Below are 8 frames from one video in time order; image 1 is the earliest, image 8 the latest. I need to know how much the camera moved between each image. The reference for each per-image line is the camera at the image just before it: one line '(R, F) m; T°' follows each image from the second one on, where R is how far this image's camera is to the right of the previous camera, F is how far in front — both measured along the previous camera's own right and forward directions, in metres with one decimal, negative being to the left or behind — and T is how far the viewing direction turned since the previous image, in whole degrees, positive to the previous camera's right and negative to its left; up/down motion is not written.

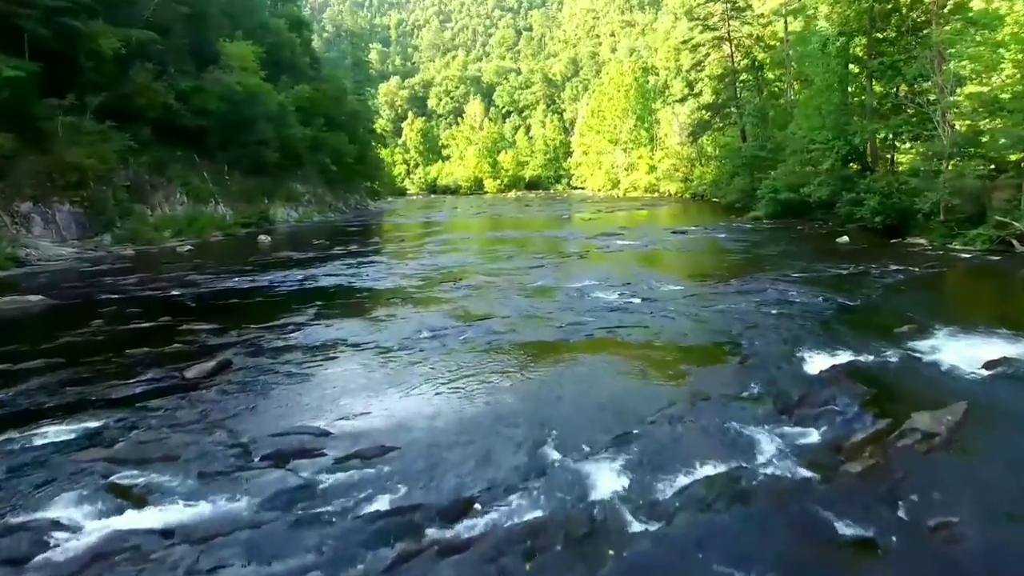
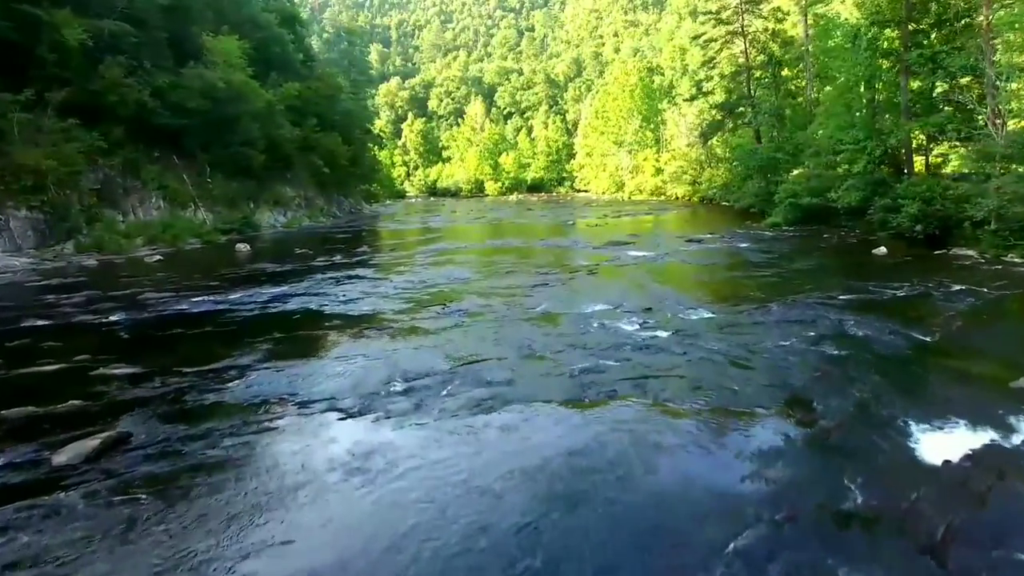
(0.0, +2.2) m; 0°
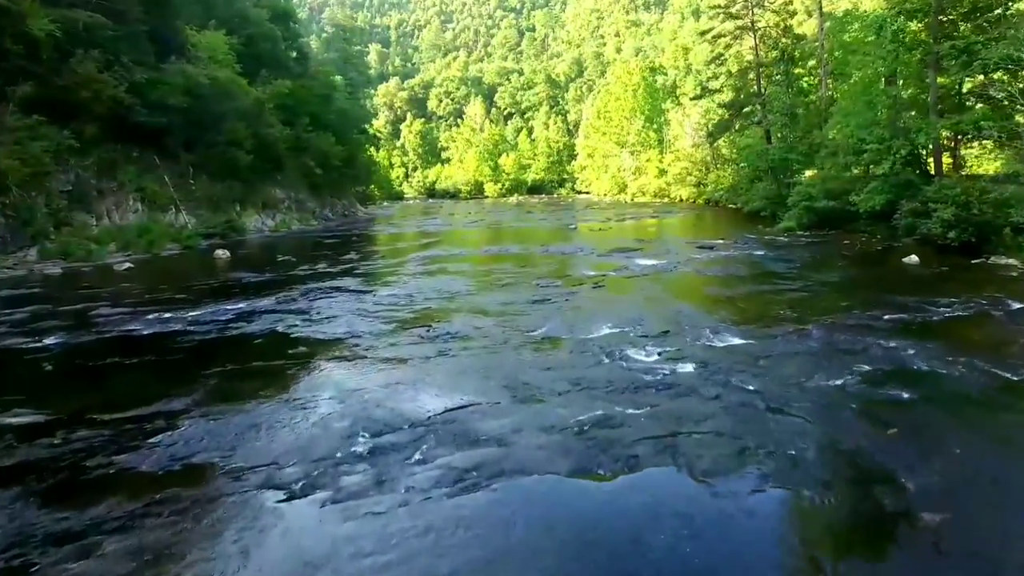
(0.0, +1.7) m; 0°
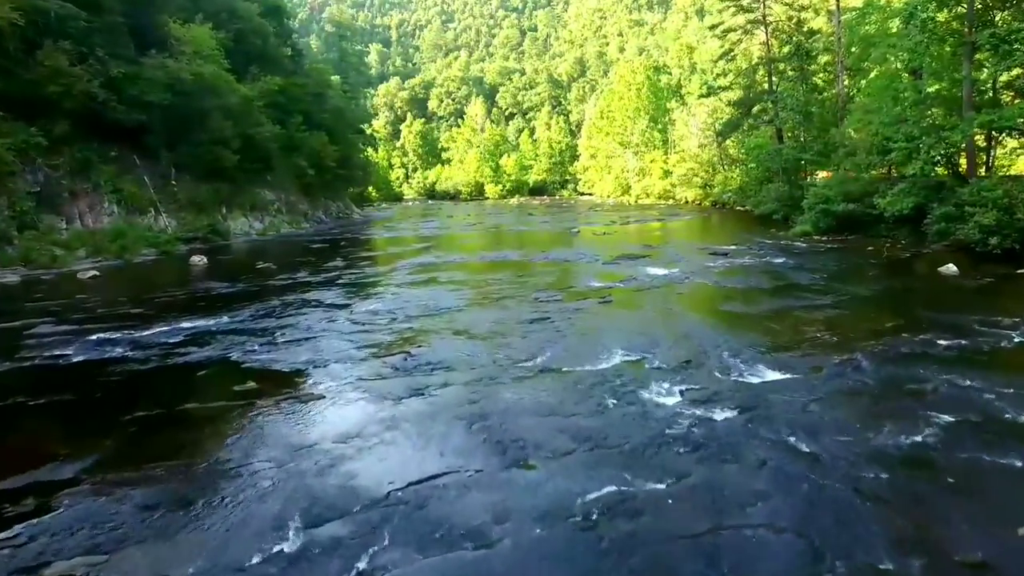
(+0.1, +1.7) m; 0°
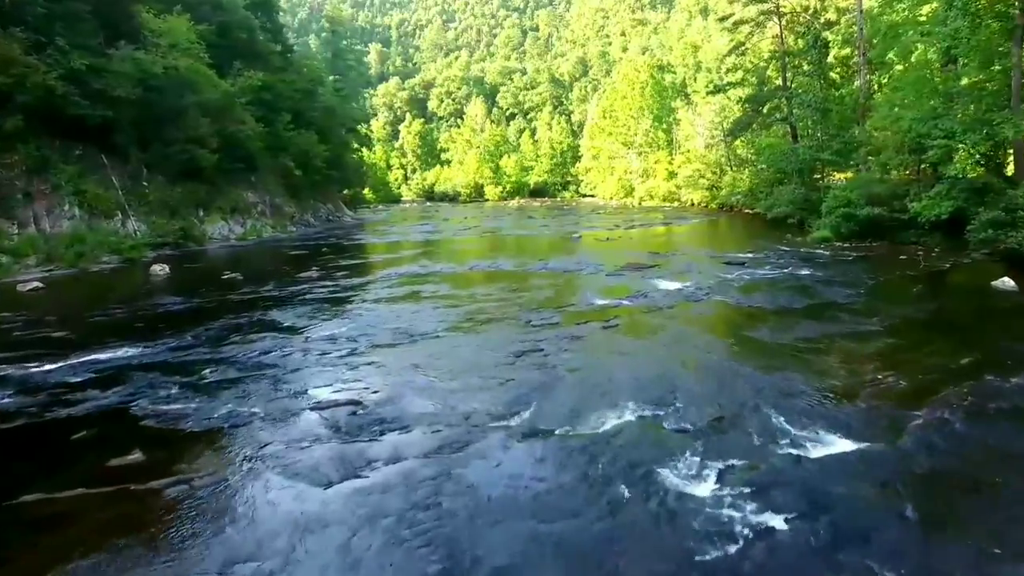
(+0.2, +2.1) m; 0°
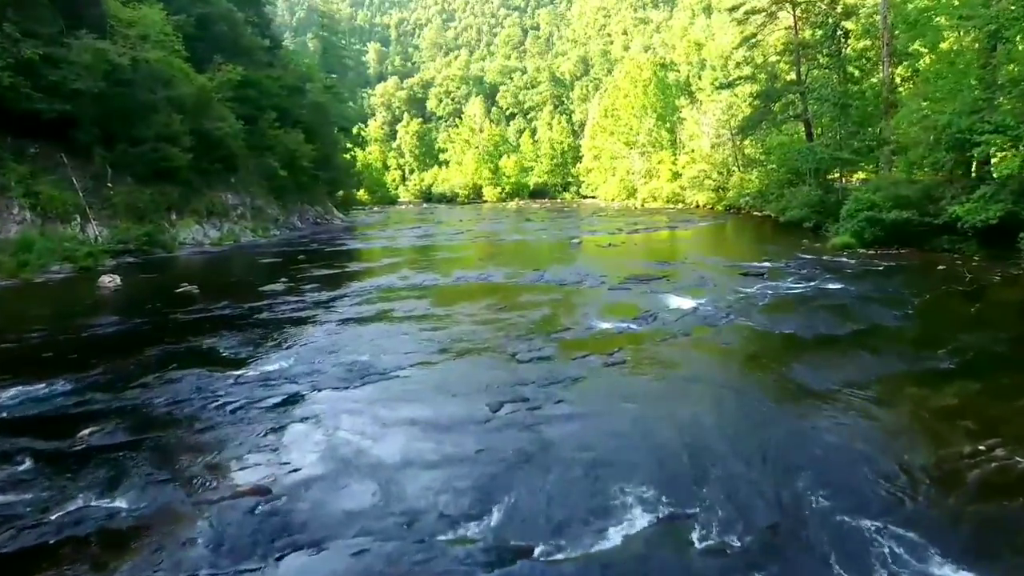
(+0.2, +2.1) m; 0°
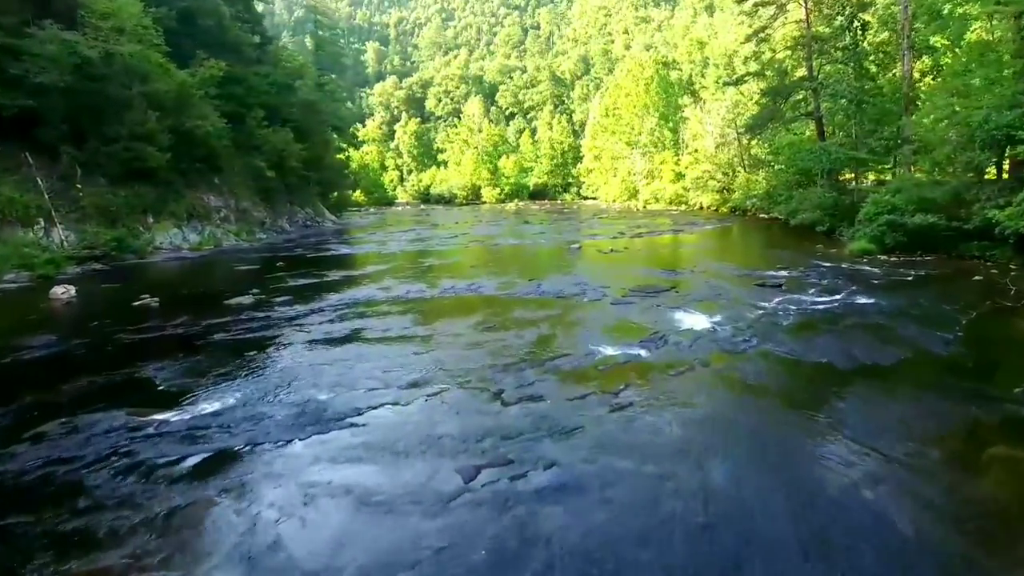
(+0.1, +1.6) m; 0°
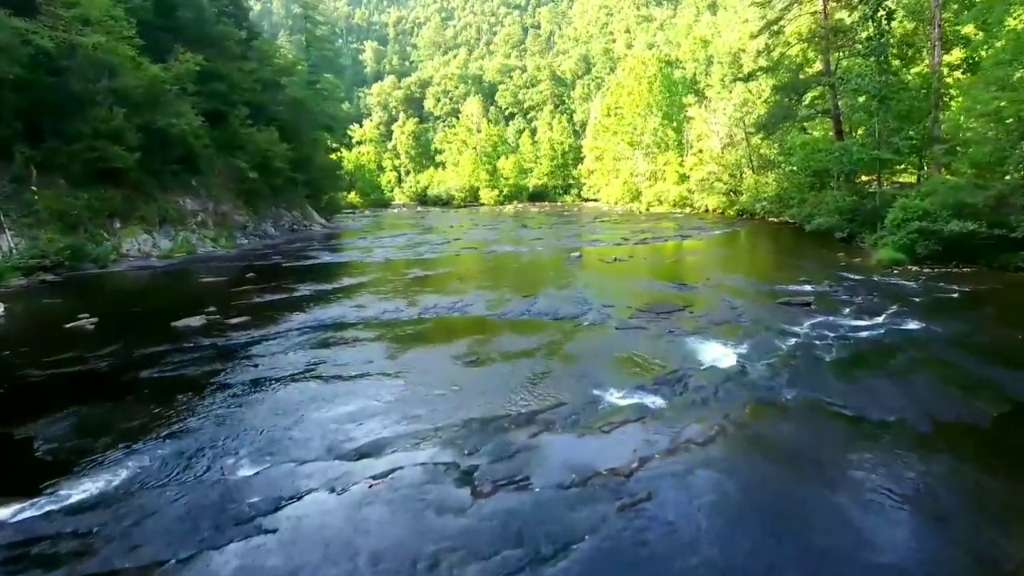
(+0.1, +2.0) m; 0°
